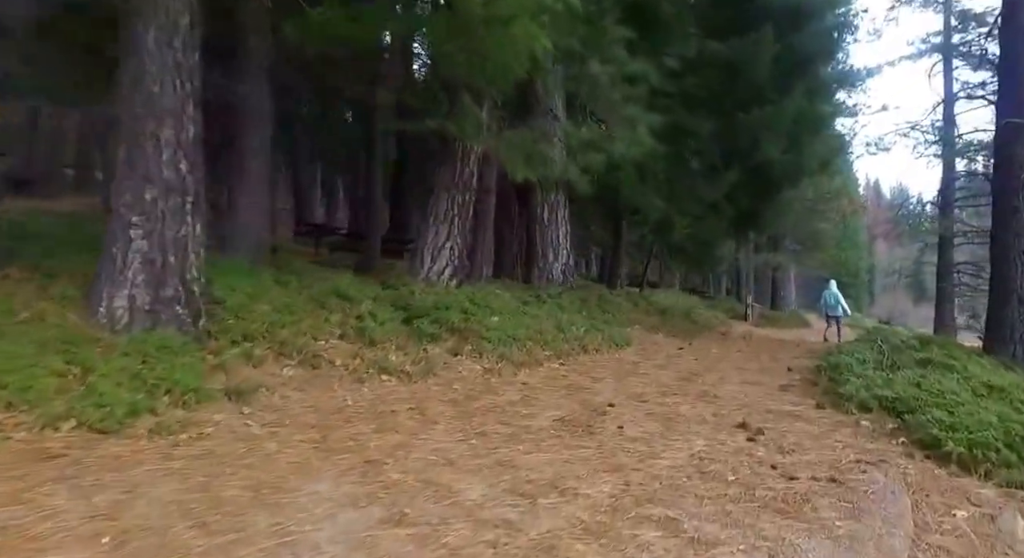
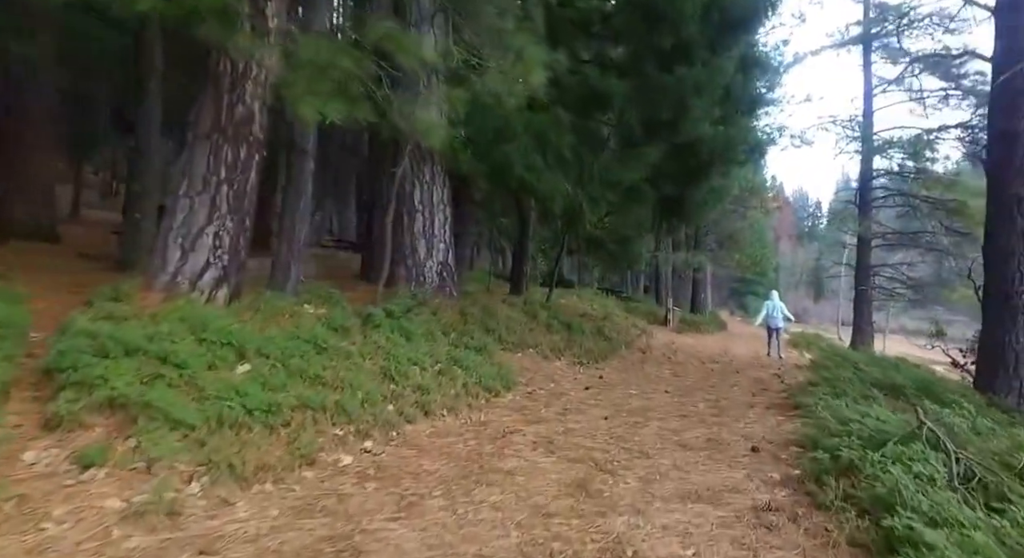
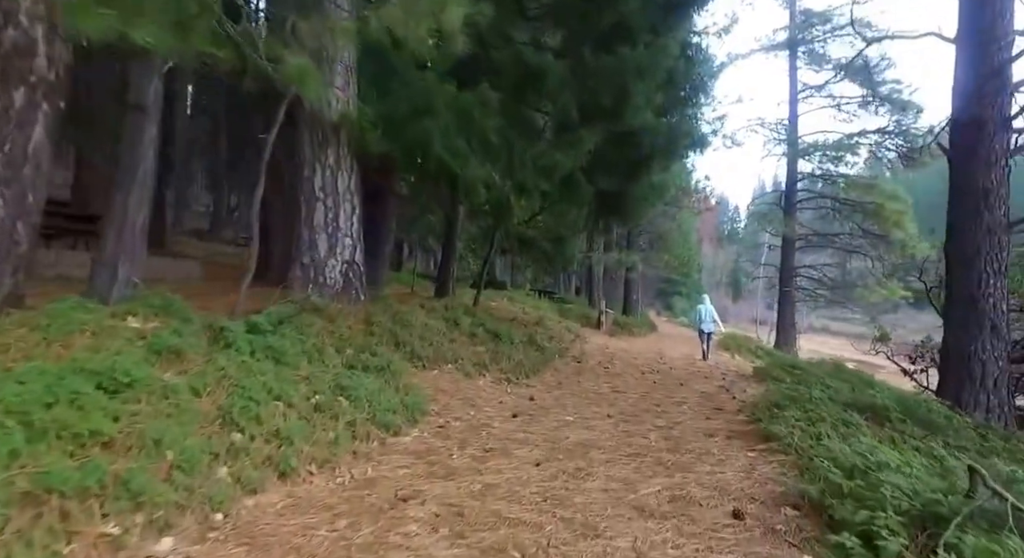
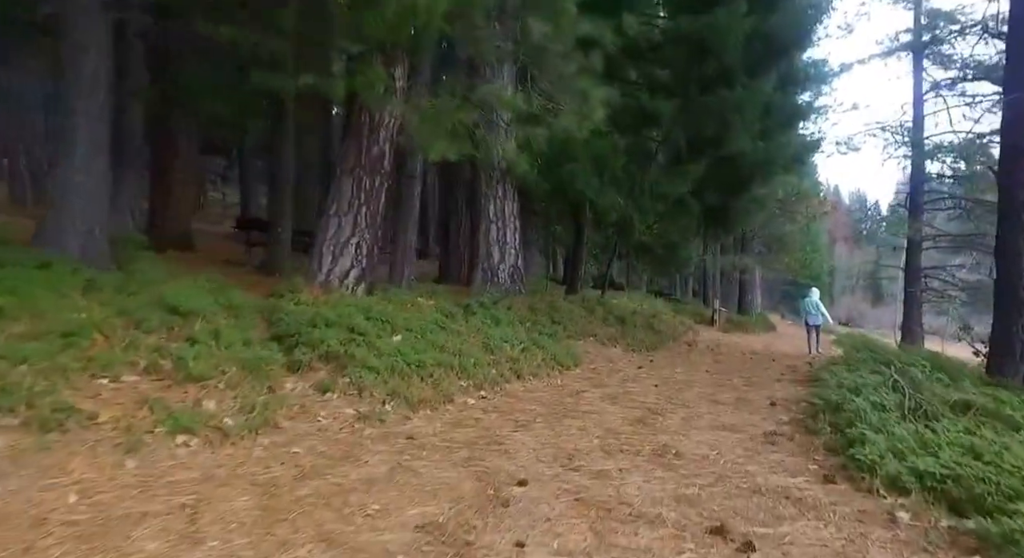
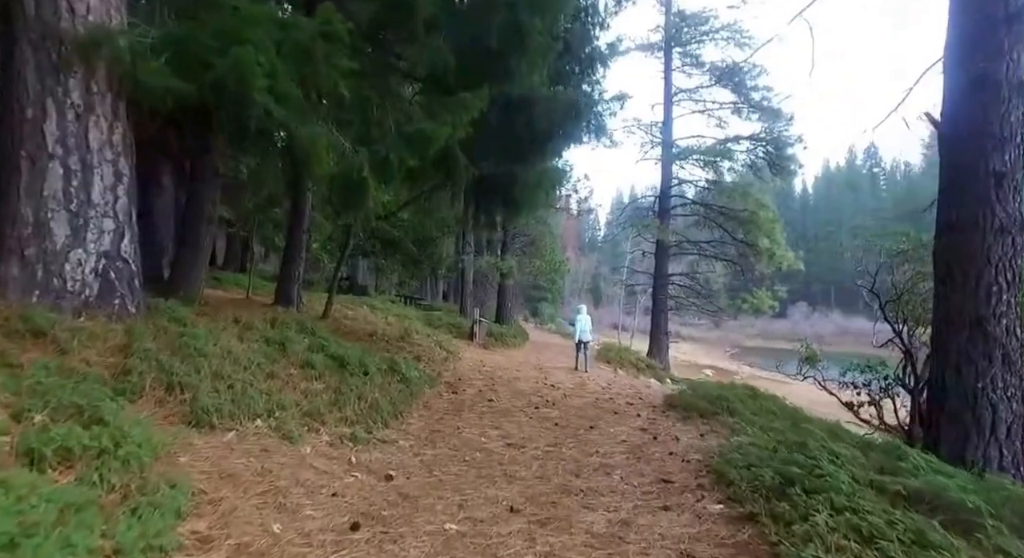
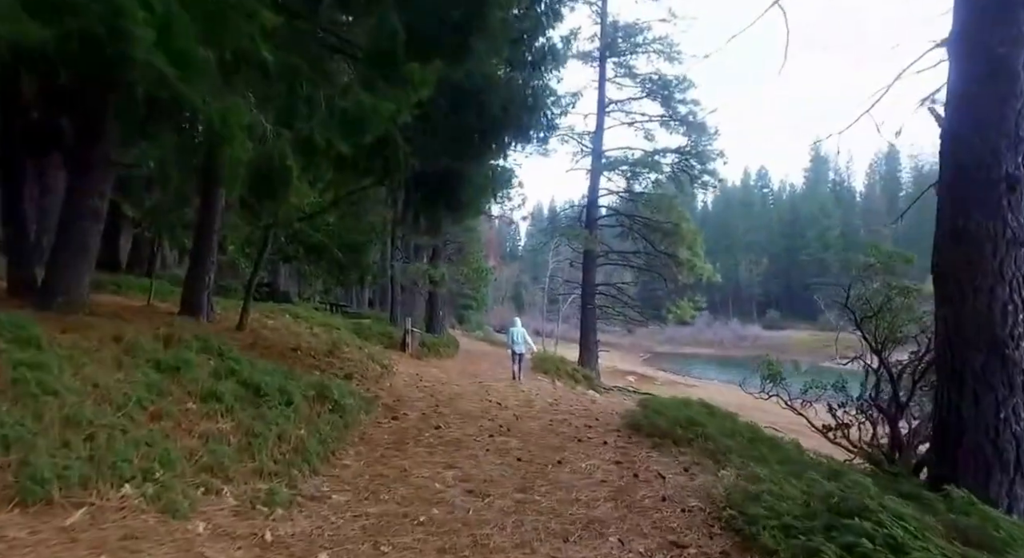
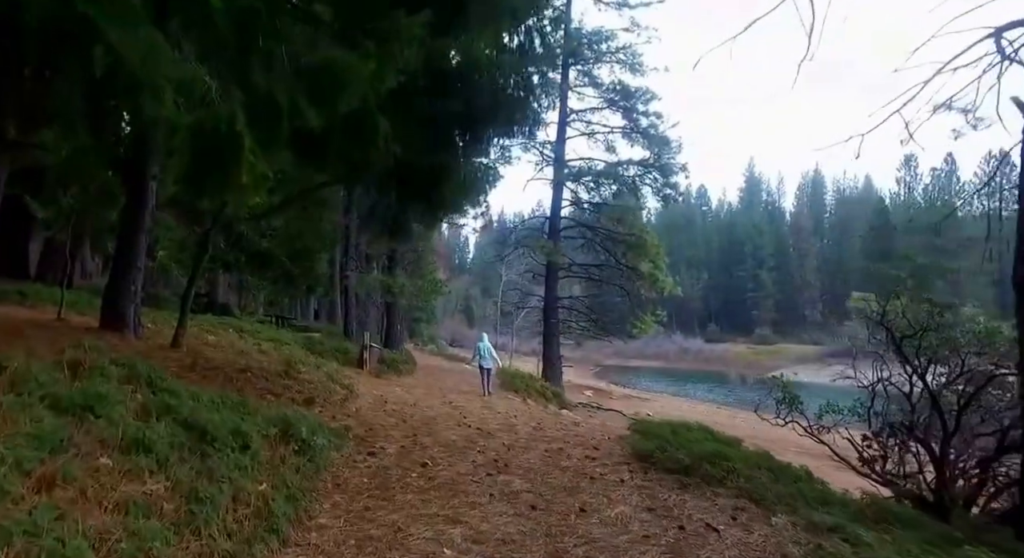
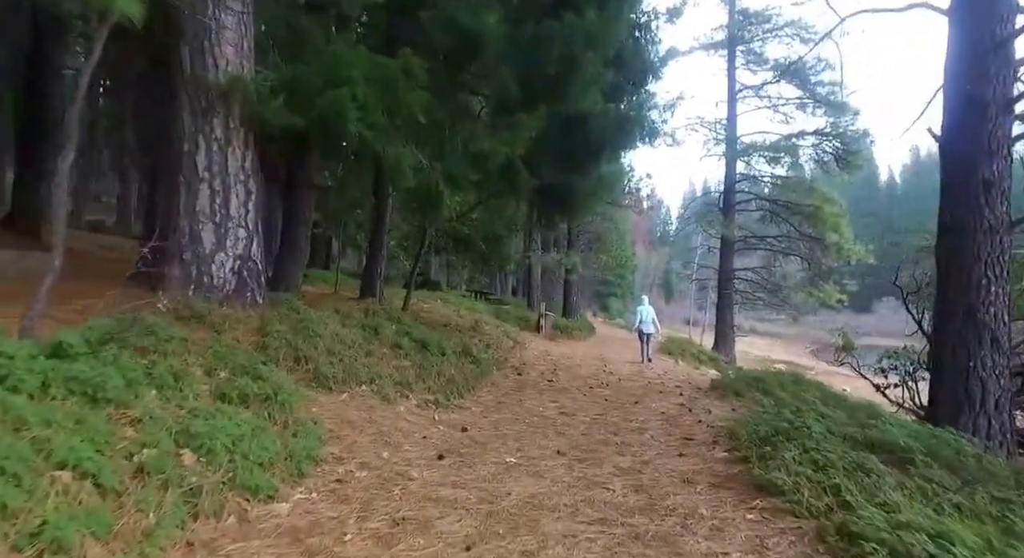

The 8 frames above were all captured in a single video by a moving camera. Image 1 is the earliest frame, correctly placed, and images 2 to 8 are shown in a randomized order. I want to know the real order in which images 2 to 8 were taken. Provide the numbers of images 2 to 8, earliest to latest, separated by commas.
4, 2, 3, 8, 5, 6, 7
